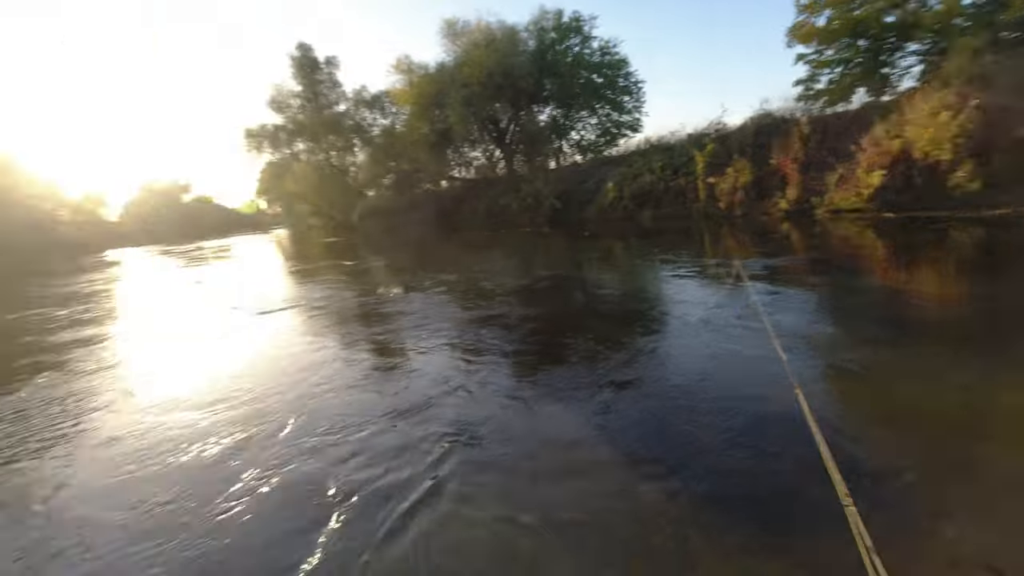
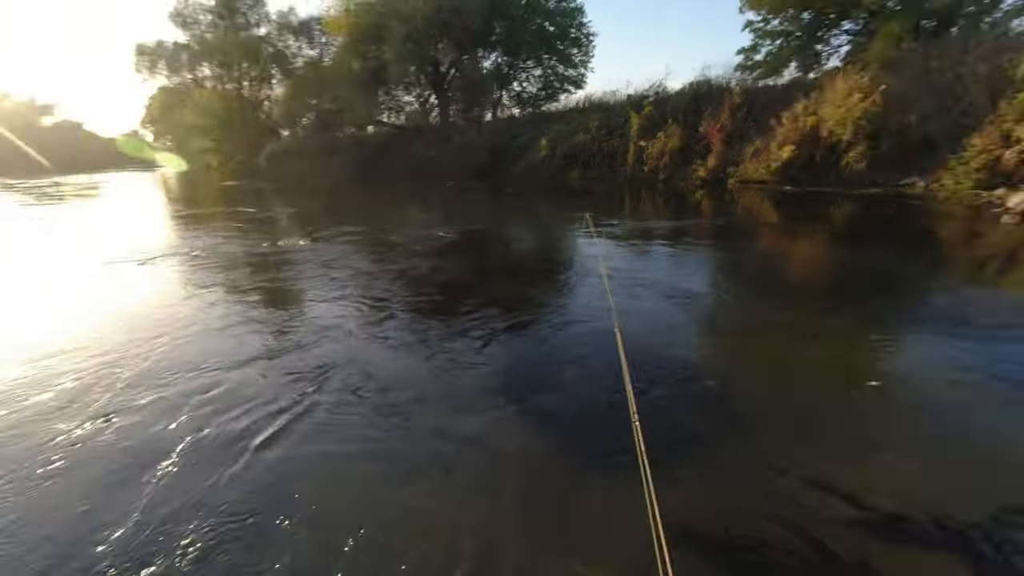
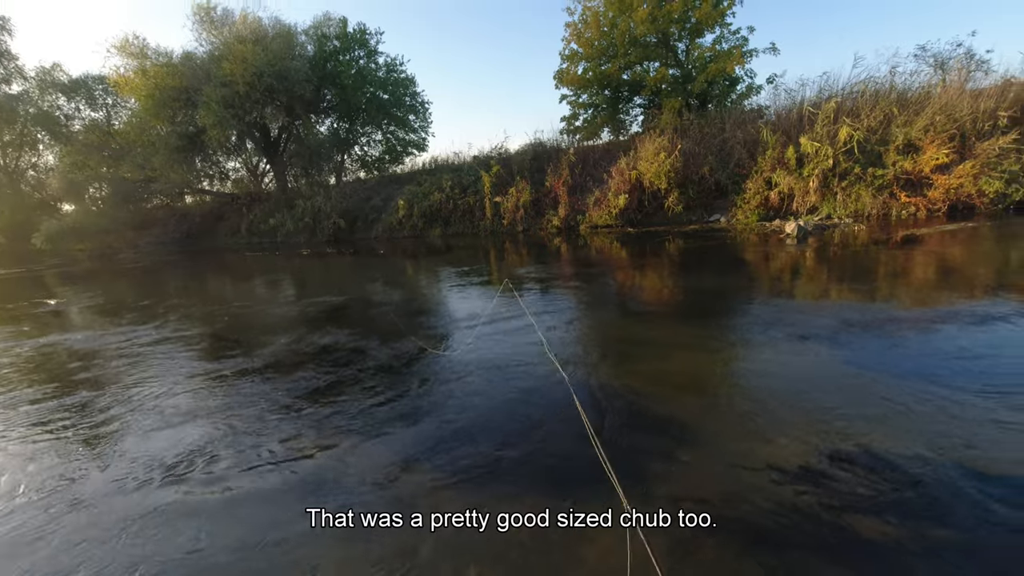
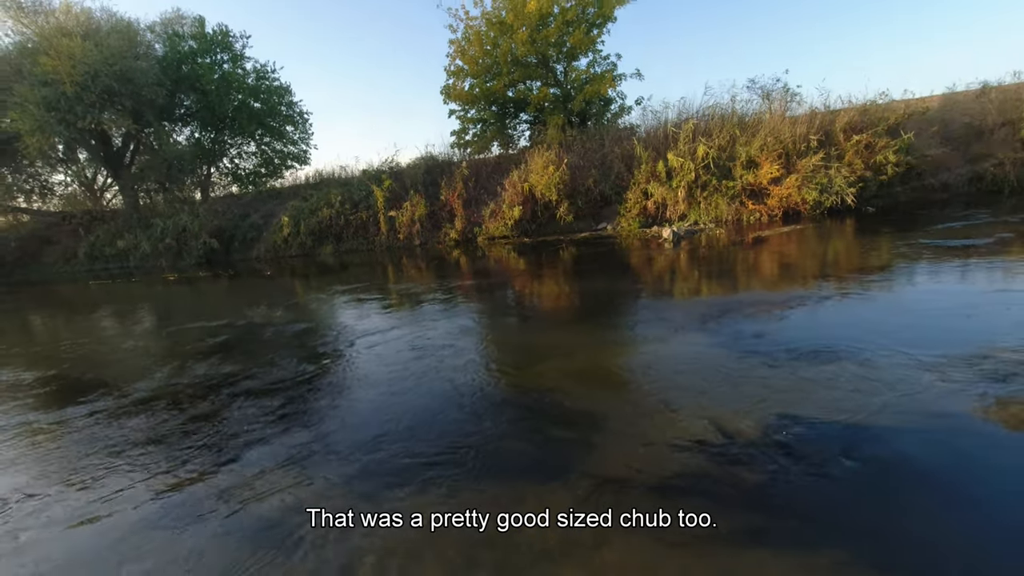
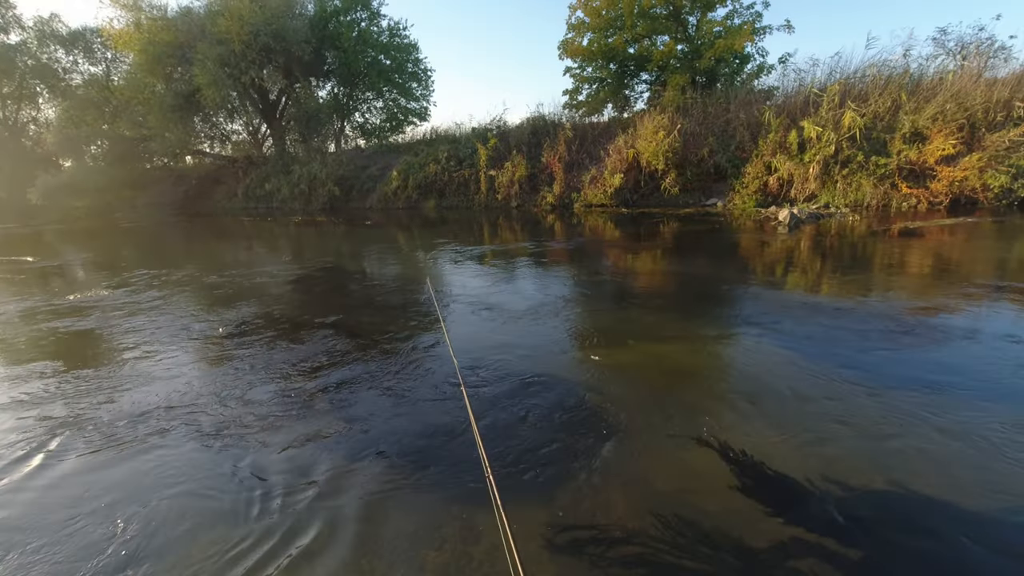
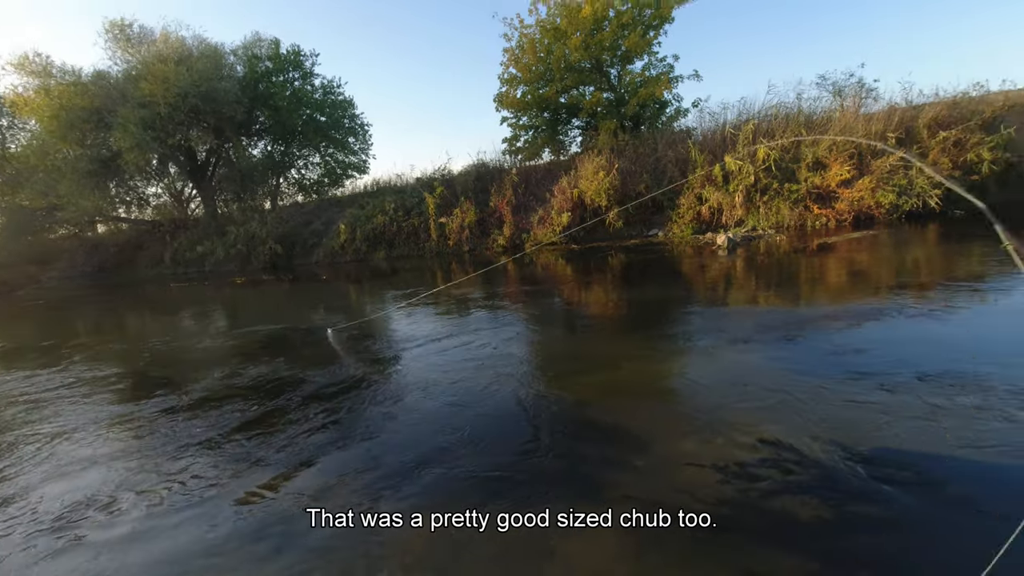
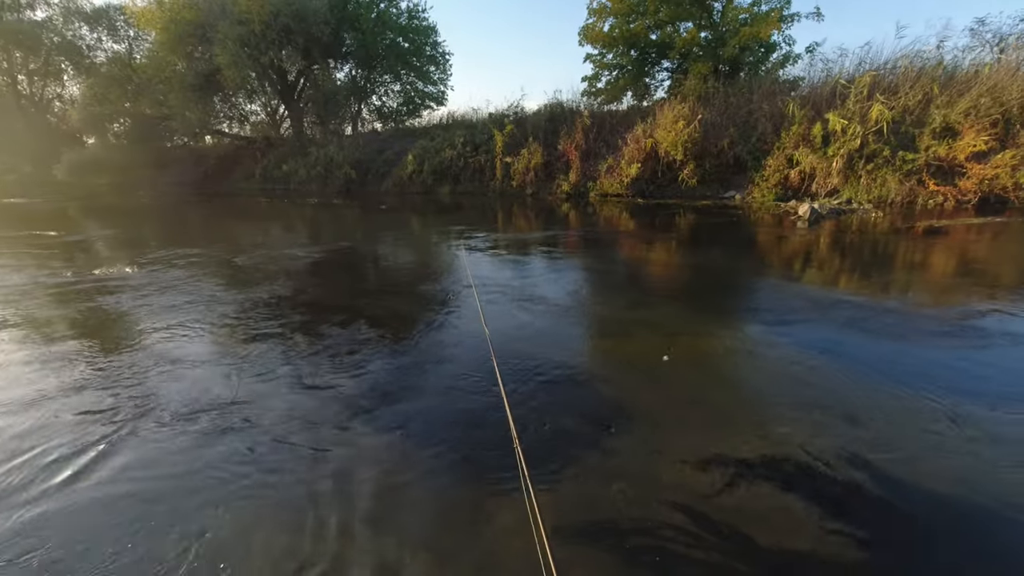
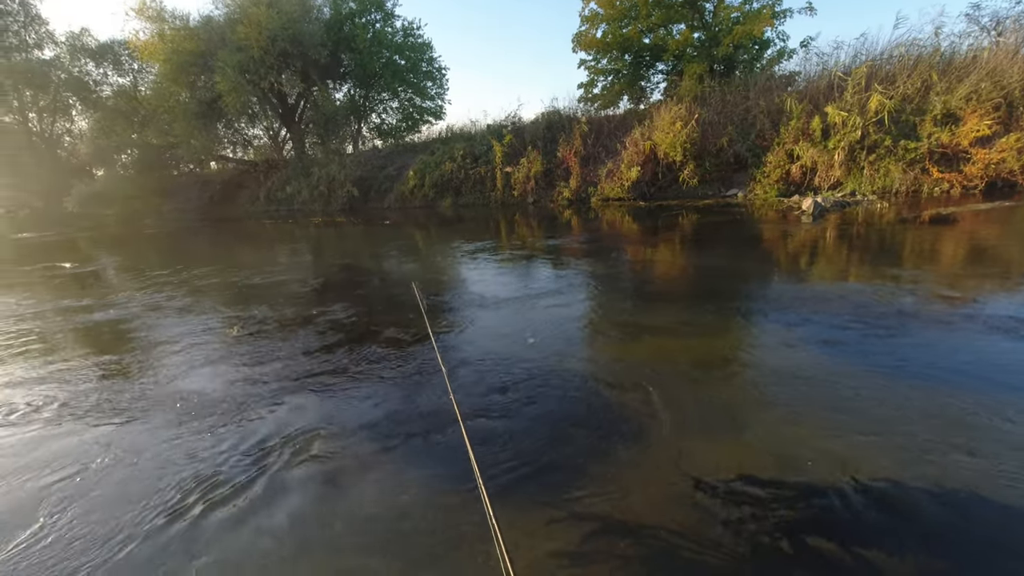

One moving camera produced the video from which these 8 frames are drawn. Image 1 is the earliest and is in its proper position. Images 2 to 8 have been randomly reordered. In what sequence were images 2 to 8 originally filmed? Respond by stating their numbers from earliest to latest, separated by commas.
2, 7, 5, 8, 3, 6, 4
